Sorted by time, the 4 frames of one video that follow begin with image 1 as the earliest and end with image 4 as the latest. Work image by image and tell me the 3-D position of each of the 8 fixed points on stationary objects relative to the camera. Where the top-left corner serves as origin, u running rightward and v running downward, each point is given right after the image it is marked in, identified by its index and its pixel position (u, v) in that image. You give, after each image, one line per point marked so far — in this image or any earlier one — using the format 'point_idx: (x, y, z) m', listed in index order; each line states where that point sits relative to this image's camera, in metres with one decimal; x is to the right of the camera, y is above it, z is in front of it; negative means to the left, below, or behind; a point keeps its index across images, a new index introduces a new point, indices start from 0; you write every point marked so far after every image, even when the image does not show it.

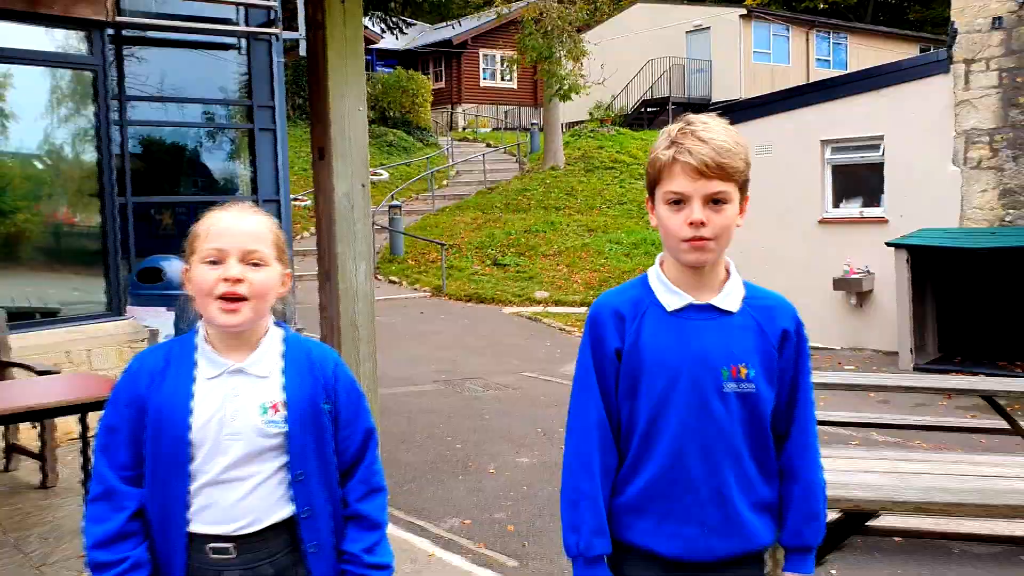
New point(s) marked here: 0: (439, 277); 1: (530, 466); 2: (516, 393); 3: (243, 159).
0: (-1.2, +0.2, +16.4) m
1: (+0.1, -1.1, +6.2) m
2: (0.0, -1.0, +9.1) m
3: (-2.7, +1.3, +9.6) m
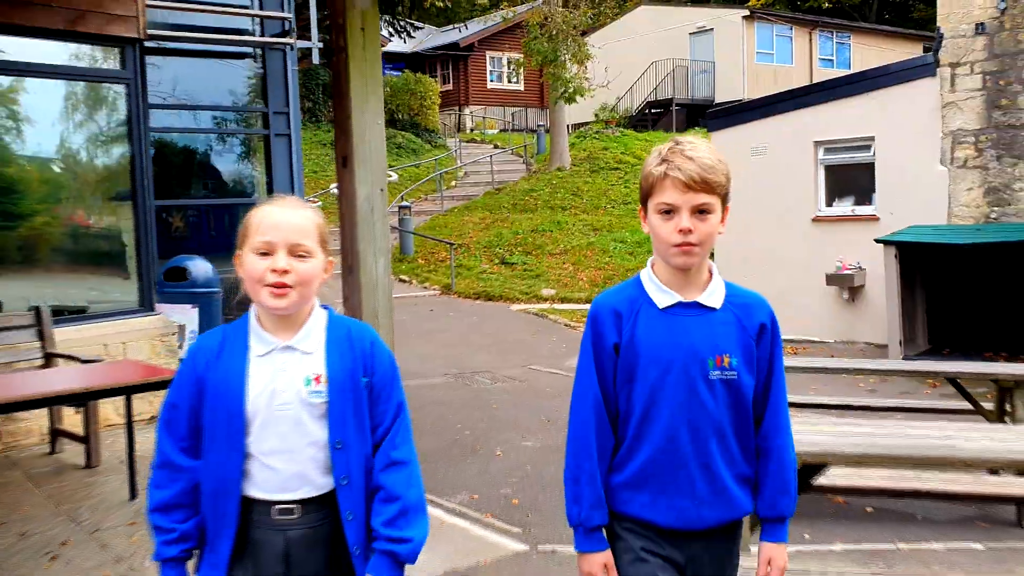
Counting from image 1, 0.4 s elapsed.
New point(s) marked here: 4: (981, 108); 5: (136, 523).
0: (-1.1, +0.2, +16.8) m
1: (+0.2, -1.1, +6.6) m
2: (+0.1, -0.9, +9.6) m
3: (-2.6, +1.3, +10.1) m
4: (+4.7, +1.8, +10.0) m
5: (-1.8, -1.1, +4.6) m
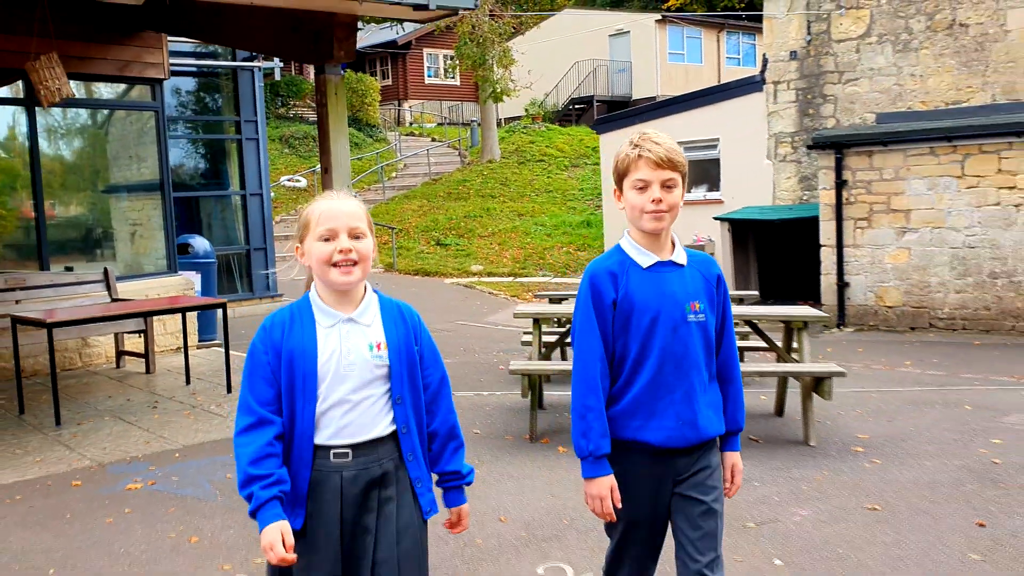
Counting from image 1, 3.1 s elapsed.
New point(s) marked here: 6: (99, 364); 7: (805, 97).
0: (-2.4, +0.6, +19.6) m
1: (-0.6, -0.7, +9.5) m
2: (-0.8, -0.5, +12.4) m
3: (-3.6, +1.6, +12.8) m
4: (+3.7, +2.3, +13.1) m
5: (-2.4, -0.8, +7.4) m
6: (-3.6, -0.7, +8.7) m
7: (+3.8, +2.5, +13.0) m
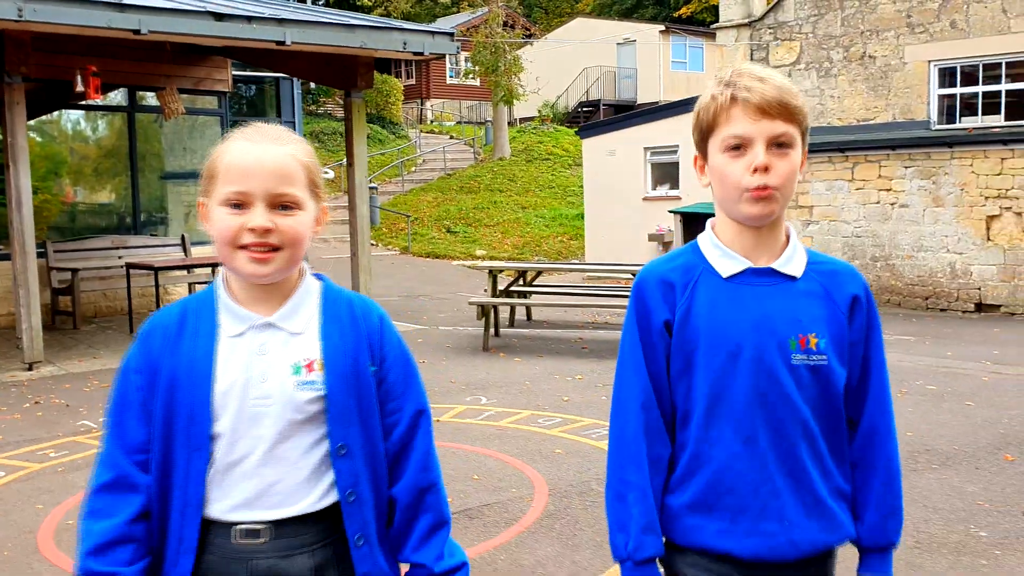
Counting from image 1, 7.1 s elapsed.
0: (-2.4, +1.1, +22.4) m
1: (-0.8, -0.4, +12.3) m
2: (-1.0, -0.2, +15.2) m
3: (-3.7, +2.1, +15.6) m
4: (+3.6, +2.6, +15.7) m
5: (-2.7, -0.4, +10.2) m
6: (-3.9, -0.2, +11.5) m
7: (+3.7, +2.8, +15.6) m
